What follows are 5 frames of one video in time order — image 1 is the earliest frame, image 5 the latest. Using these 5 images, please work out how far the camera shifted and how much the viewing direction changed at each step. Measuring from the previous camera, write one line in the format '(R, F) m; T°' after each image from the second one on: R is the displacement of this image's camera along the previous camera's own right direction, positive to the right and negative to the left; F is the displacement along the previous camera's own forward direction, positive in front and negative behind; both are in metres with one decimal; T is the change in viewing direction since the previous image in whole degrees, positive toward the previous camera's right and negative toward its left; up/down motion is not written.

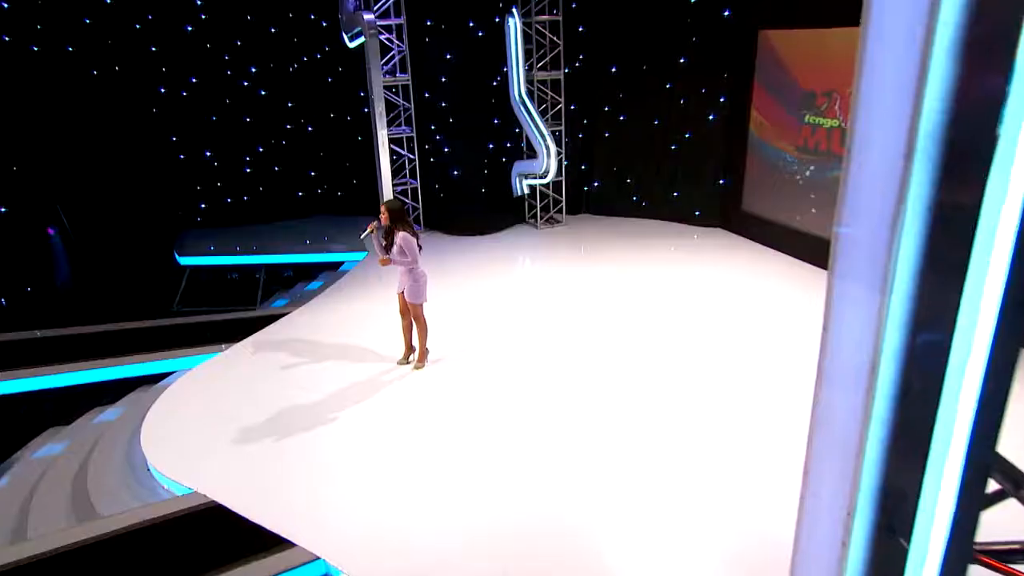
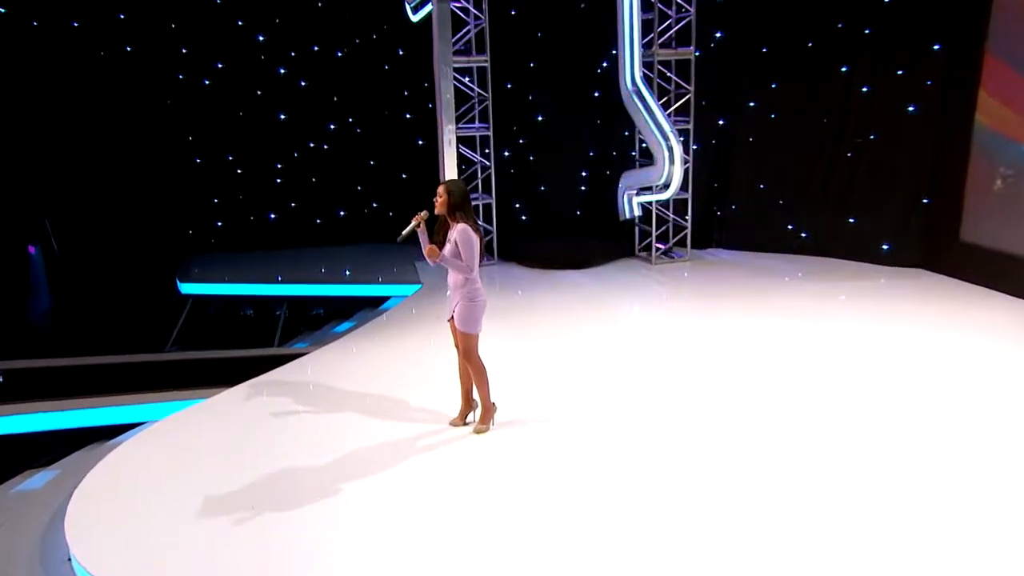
(-0.4, +3.2) m; -5°
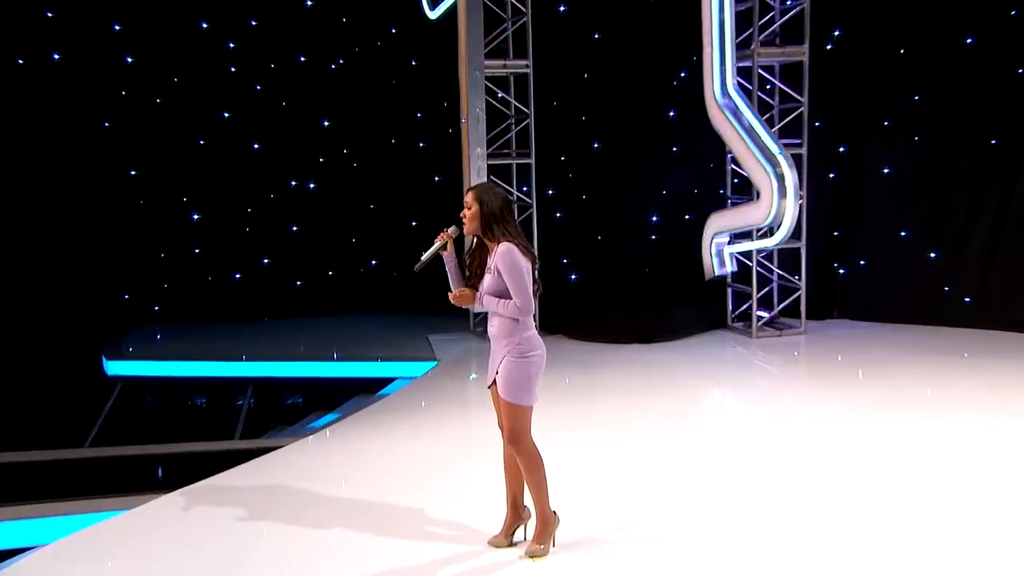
(-0.5, +2.4) m; +1°
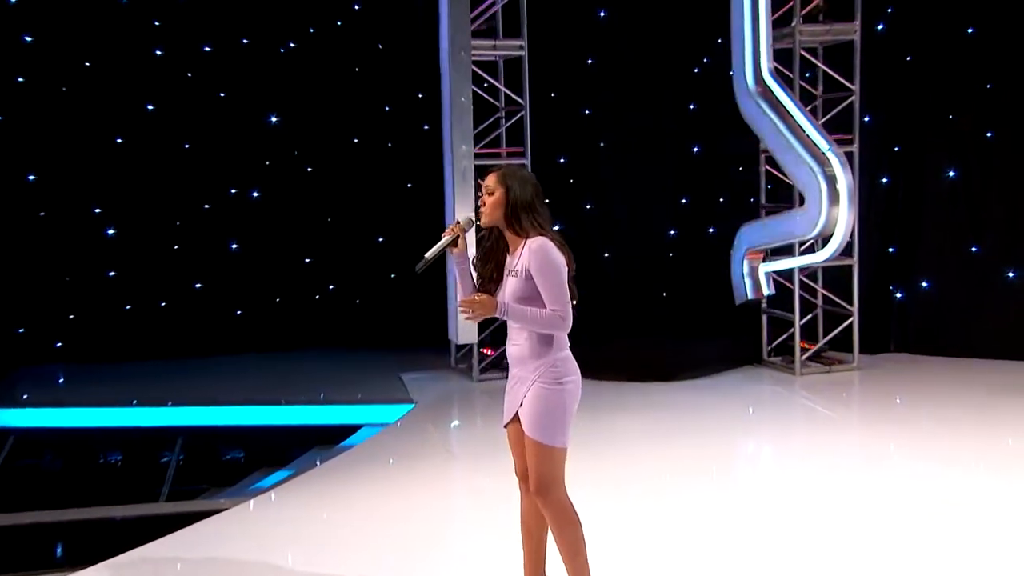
(-0.3, +1.3) m; +3°
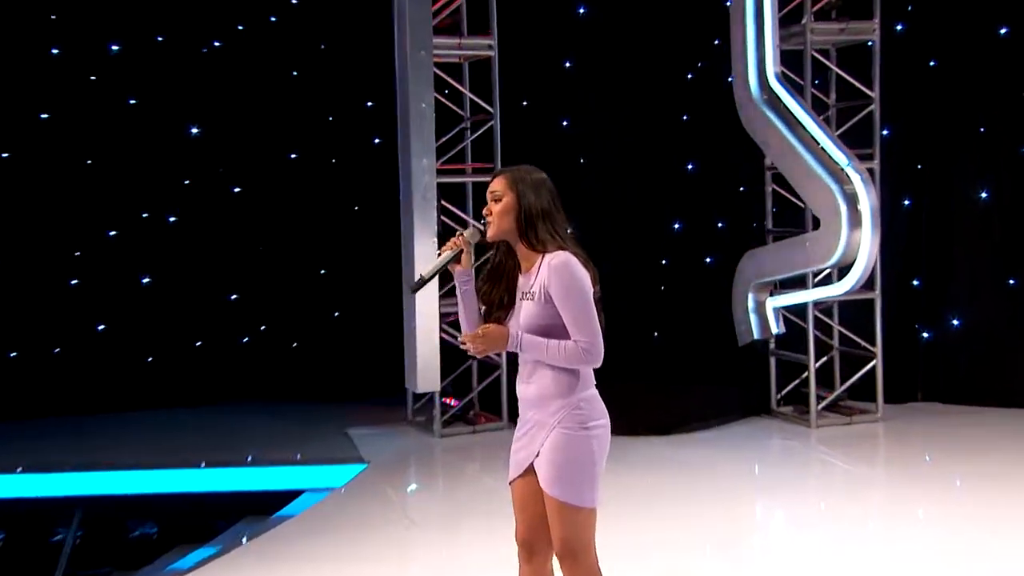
(-0.1, +0.9) m; +3°
